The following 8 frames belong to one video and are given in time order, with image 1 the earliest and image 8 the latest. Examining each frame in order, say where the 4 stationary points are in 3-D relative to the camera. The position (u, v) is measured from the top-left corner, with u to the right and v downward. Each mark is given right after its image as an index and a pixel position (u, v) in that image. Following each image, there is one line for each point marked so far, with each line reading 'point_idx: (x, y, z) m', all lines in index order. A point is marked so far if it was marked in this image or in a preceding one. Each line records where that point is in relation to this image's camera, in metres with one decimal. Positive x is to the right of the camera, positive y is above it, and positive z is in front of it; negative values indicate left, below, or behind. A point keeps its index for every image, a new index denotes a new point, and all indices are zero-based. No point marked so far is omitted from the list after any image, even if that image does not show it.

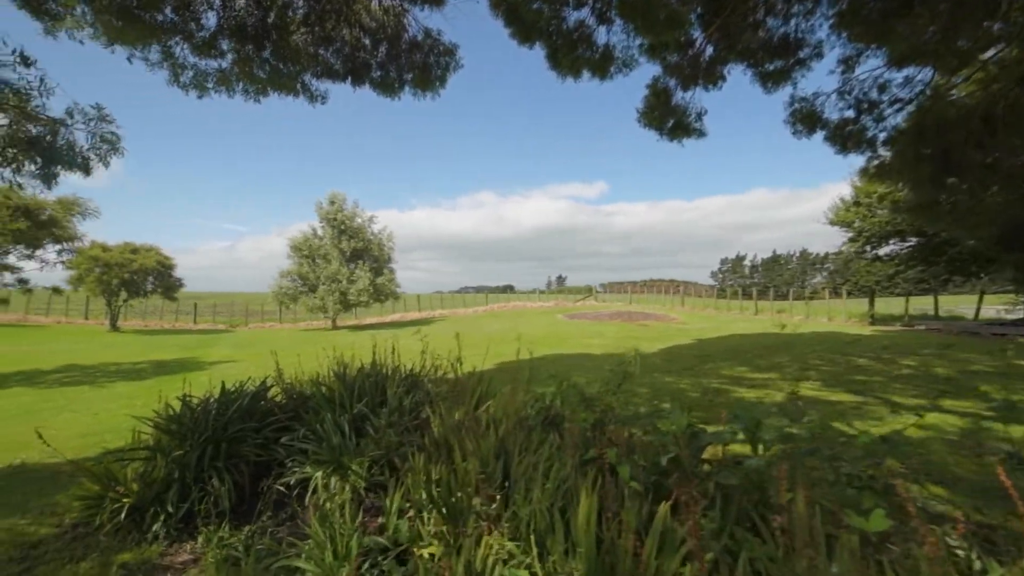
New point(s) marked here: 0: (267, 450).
0: (-2.5, -1.6, +4.5) m
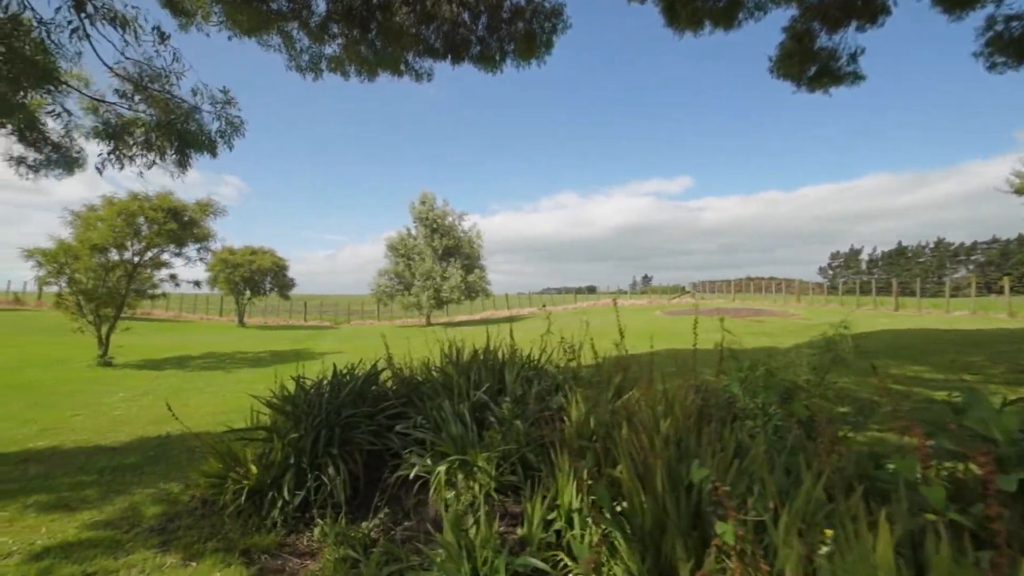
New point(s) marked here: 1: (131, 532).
0: (-1.2, -1.4, +4.0) m
1: (-3.0, -1.9, +3.5) m
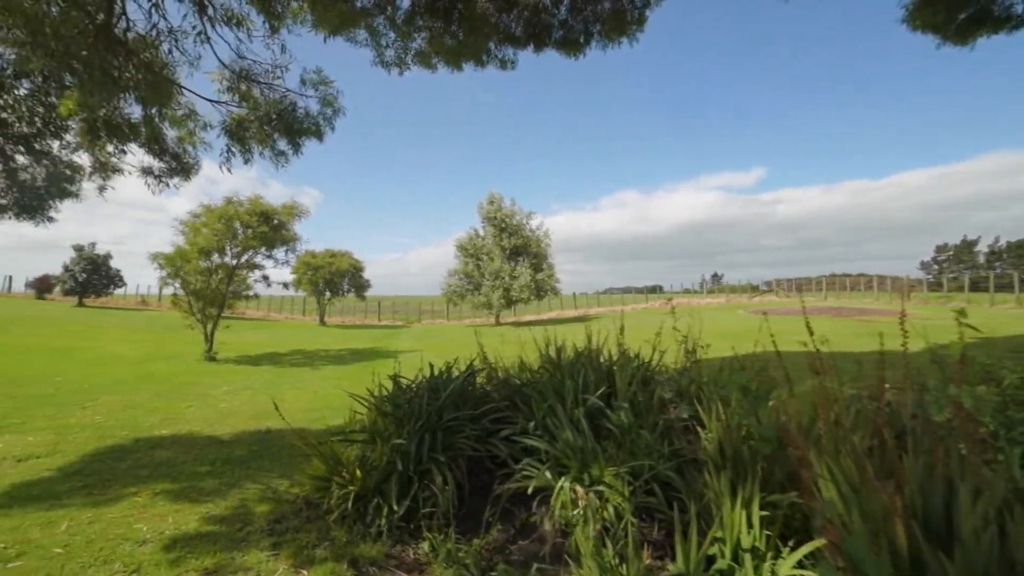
0: (-0.2, -1.3, +3.7) m
1: (-2.1, -1.9, +3.4) m
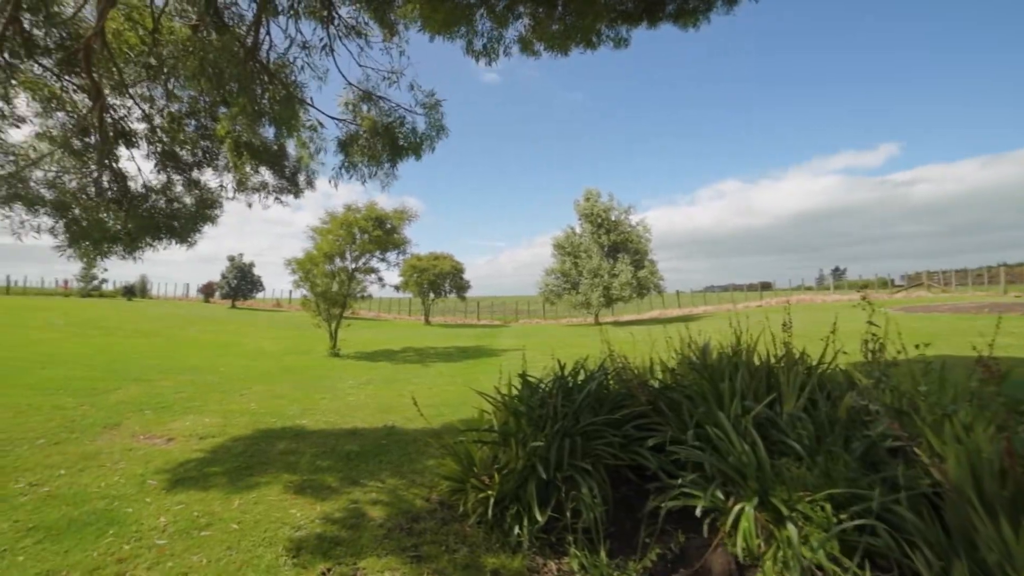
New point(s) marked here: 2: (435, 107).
0: (+0.9, -1.2, +3.3) m
1: (-1.0, -1.8, +3.4) m
2: (-0.8, +2.2, +5.1) m
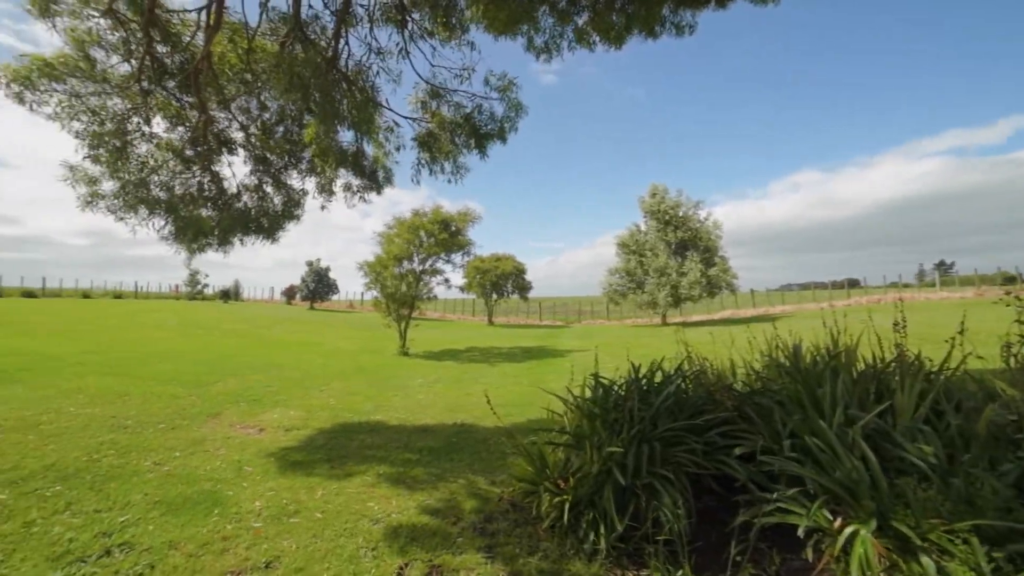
0: (+1.4, -1.2, +3.1) m
1: (-0.4, -1.8, +3.4) m
2: (-0.1, +2.3, +5.1) m
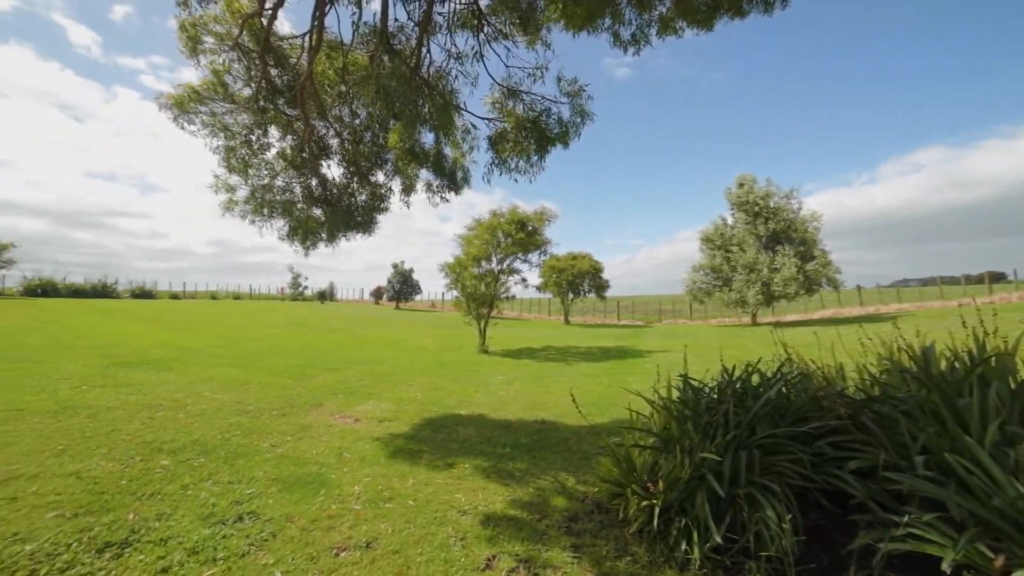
0: (+2.0, -1.2, +2.8) m
1: (+0.2, -1.8, +3.4) m
2: (+0.8, +2.3, +5.0) m
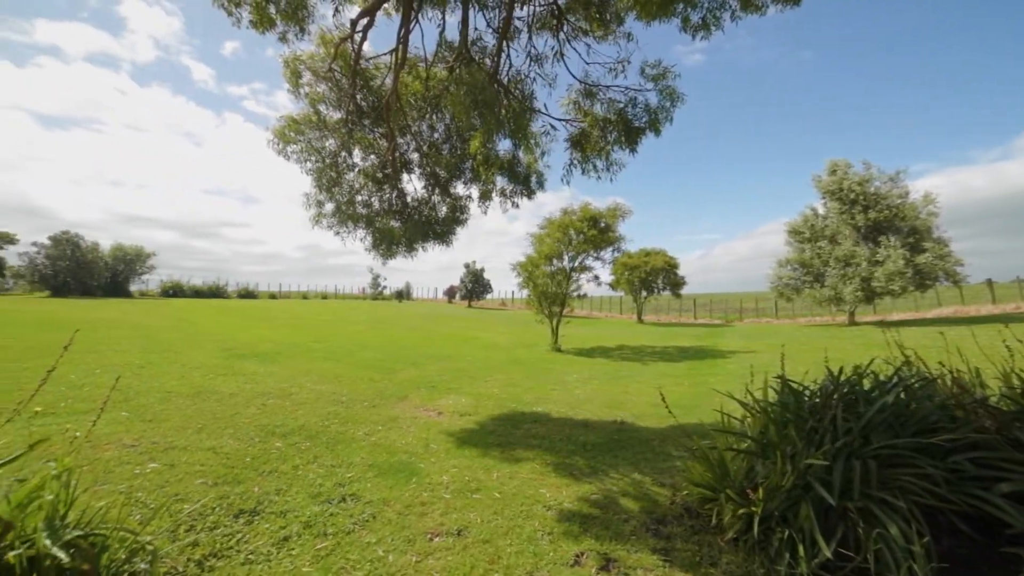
0: (+2.5, -1.1, +2.5) m
1: (+0.9, -1.8, +3.4) m
2: (+1.7, +2.3, +4.9) m
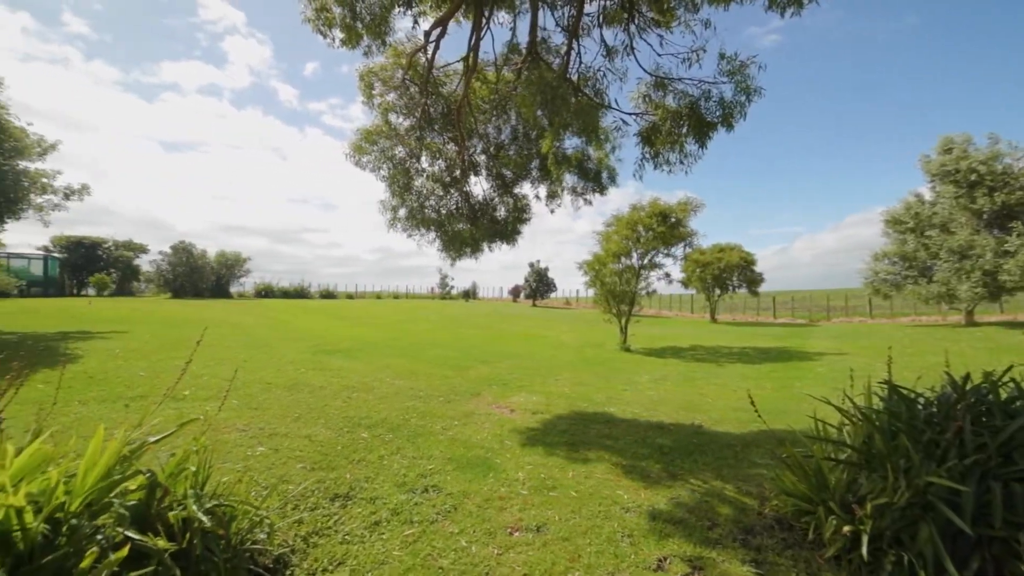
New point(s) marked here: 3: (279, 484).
0: (+2.9, -1.1, +2.1) m
1: (+1.5, -1.8, +3.2) m
2: (+2.4, +2.3, +4.6) m
3: (-1.9, -1.6, +3.6) m
